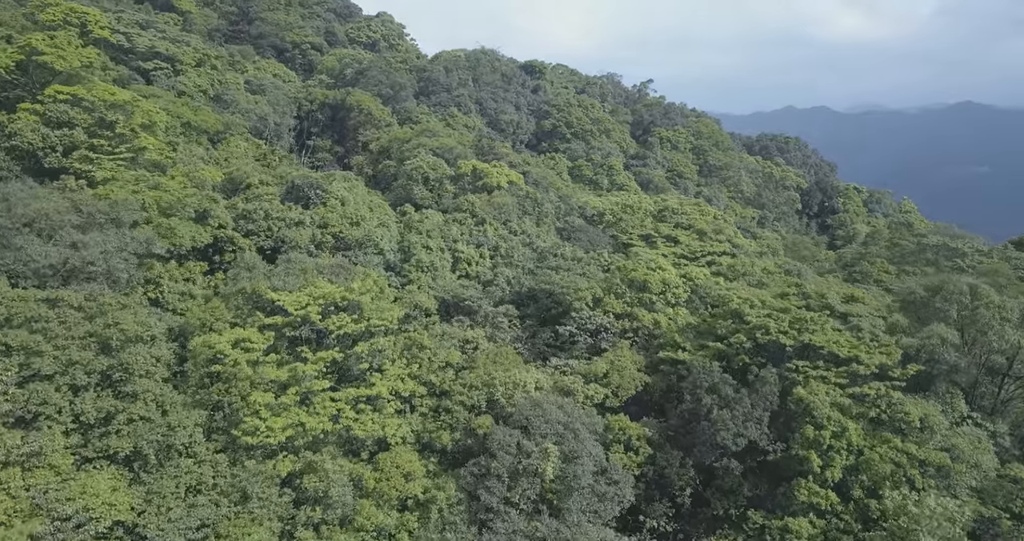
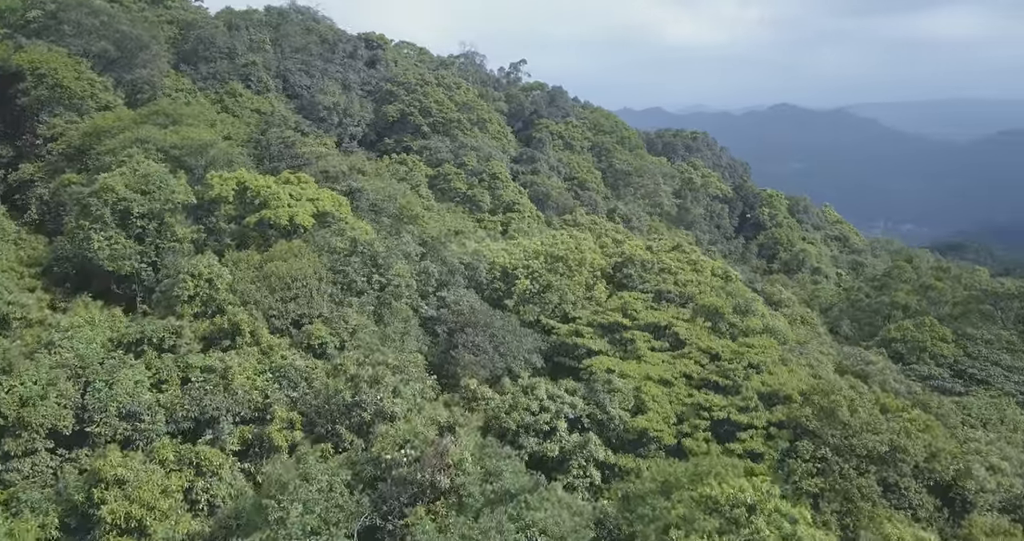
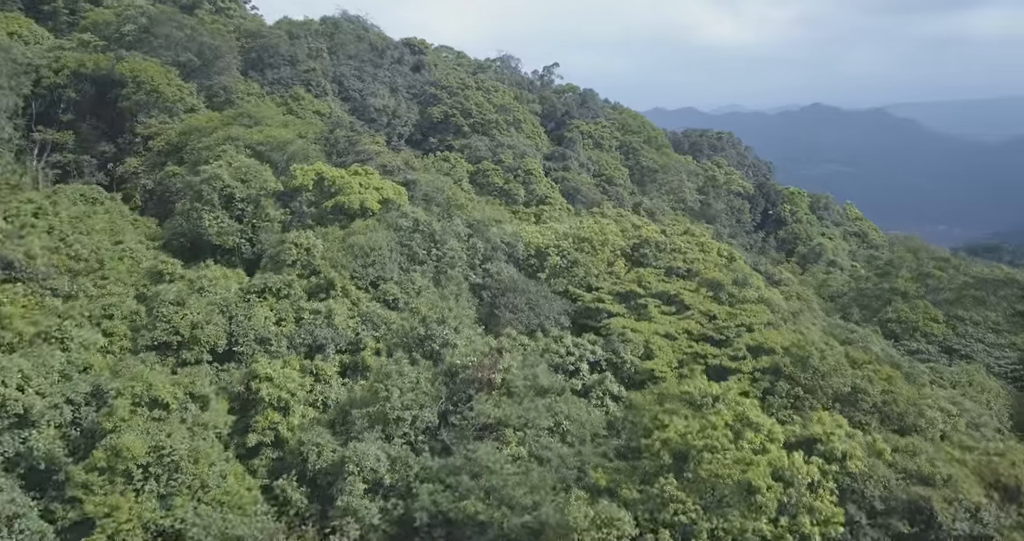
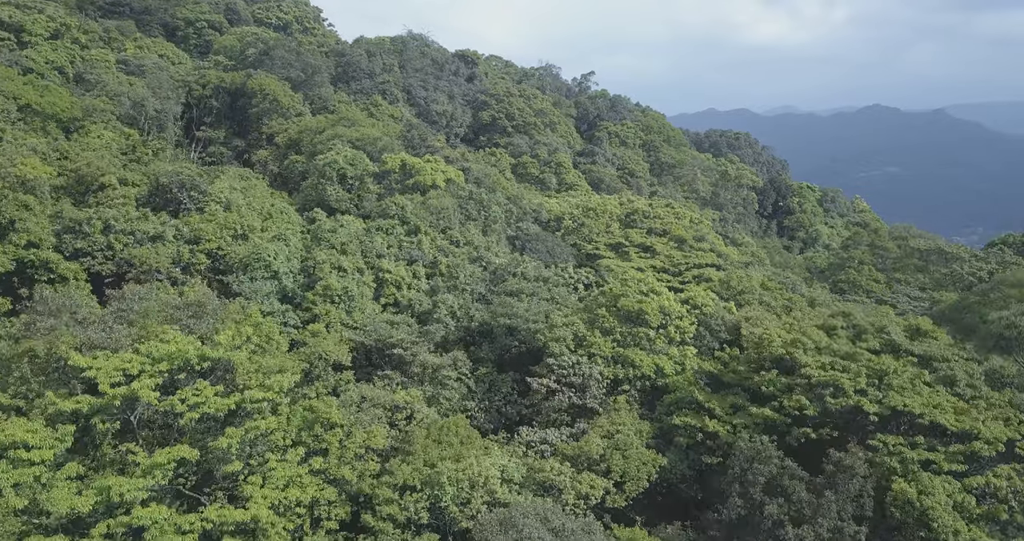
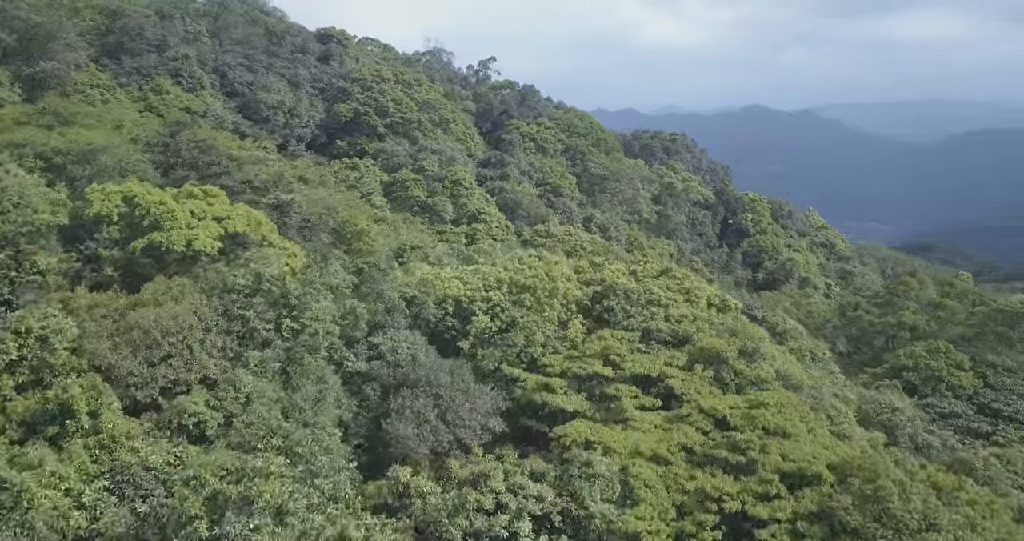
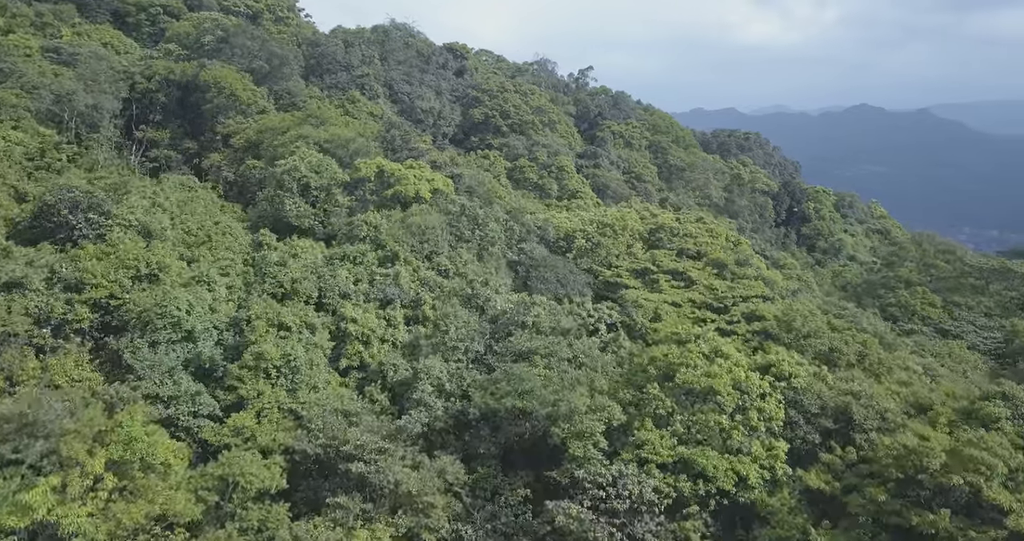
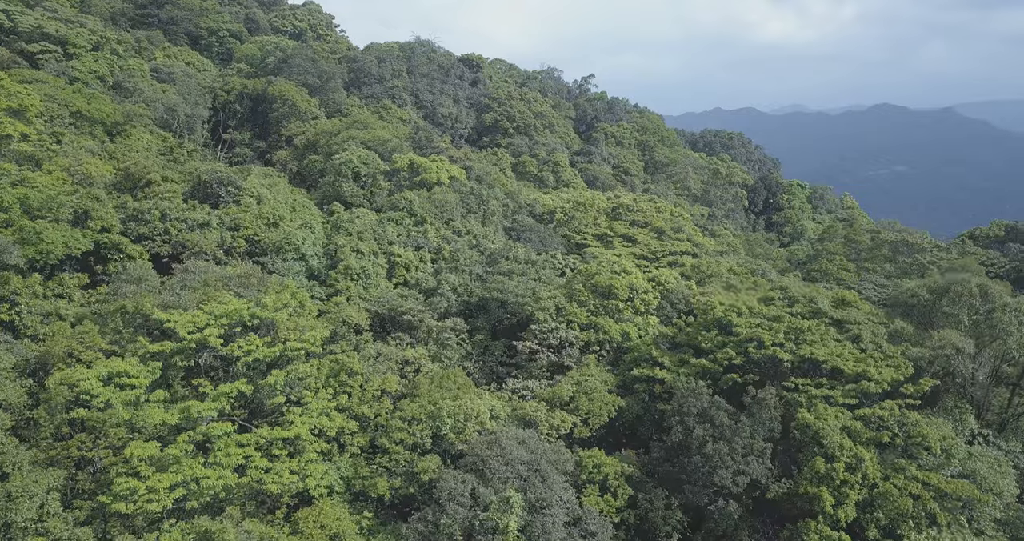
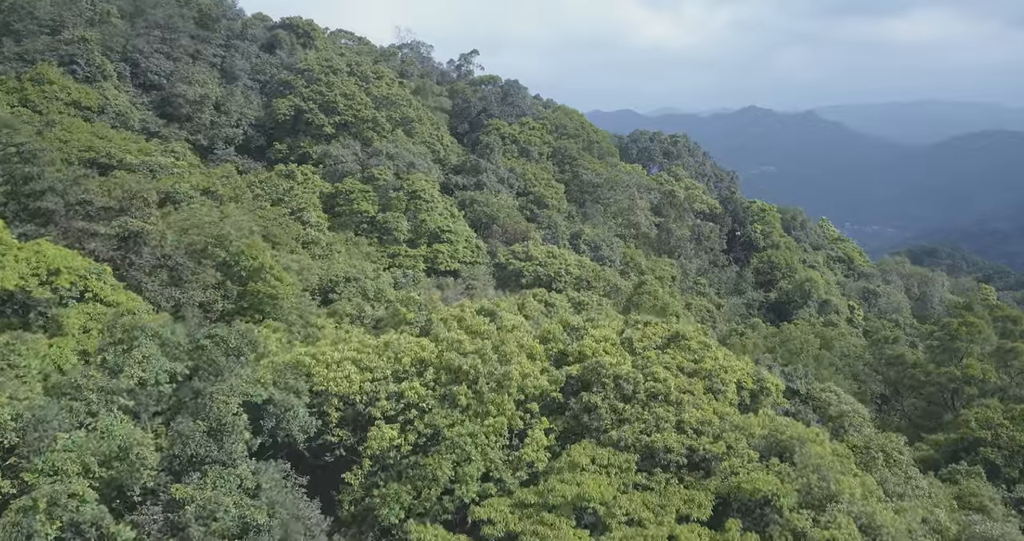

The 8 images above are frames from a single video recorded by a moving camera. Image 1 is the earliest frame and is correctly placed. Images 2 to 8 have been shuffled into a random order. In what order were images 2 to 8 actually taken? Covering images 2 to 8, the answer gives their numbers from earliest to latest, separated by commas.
7, 4, 6, 3, 2, 5, 8
